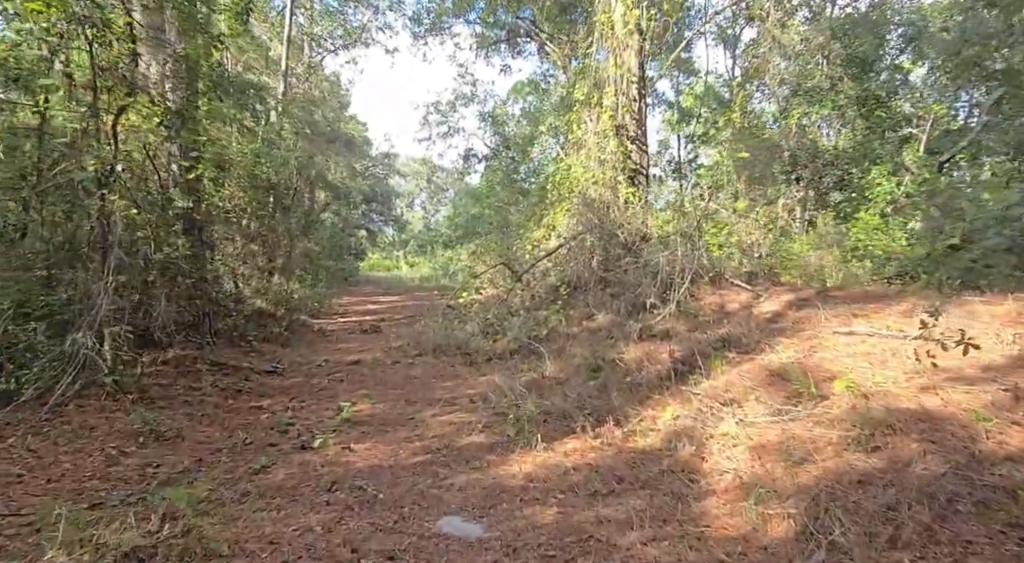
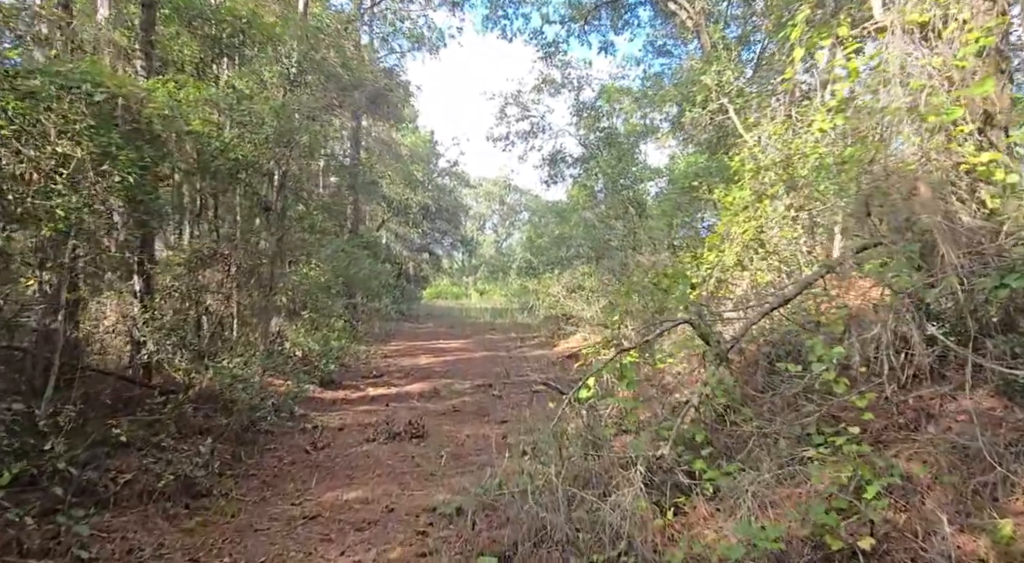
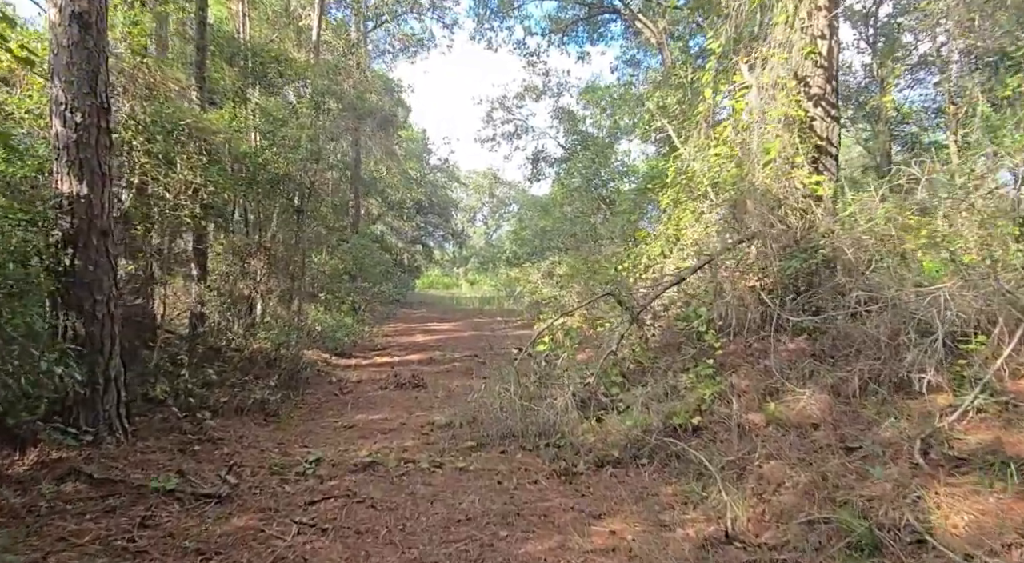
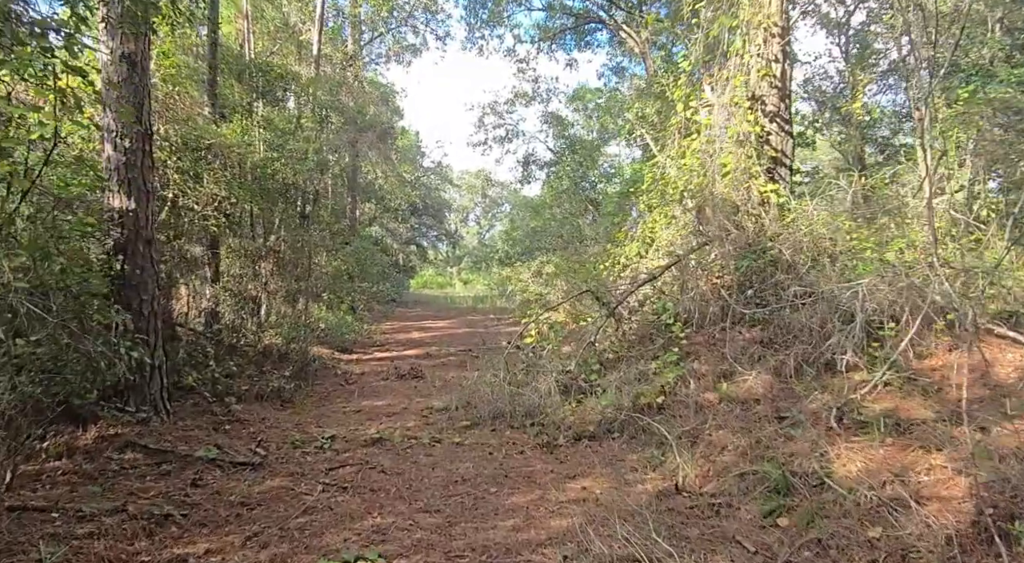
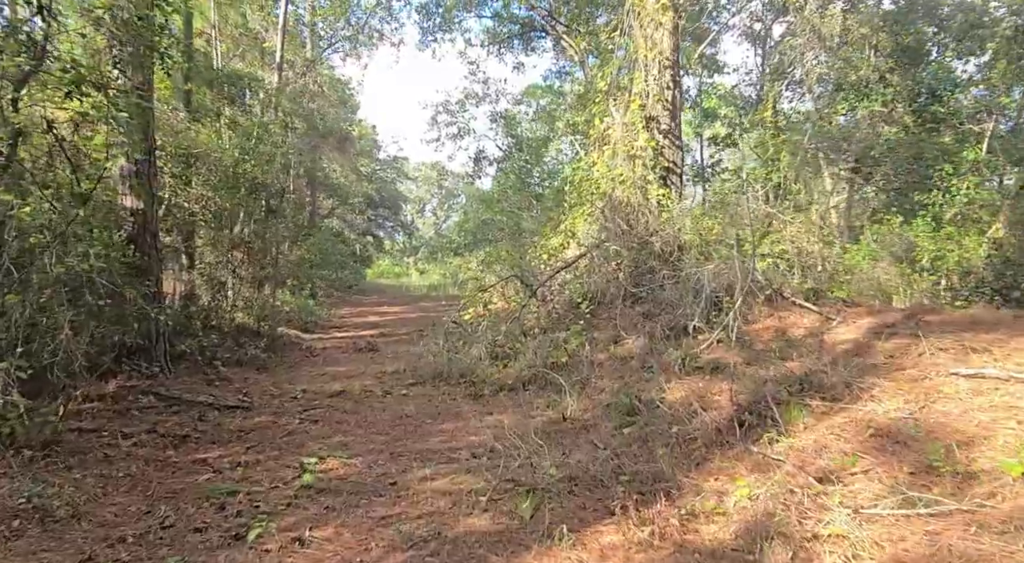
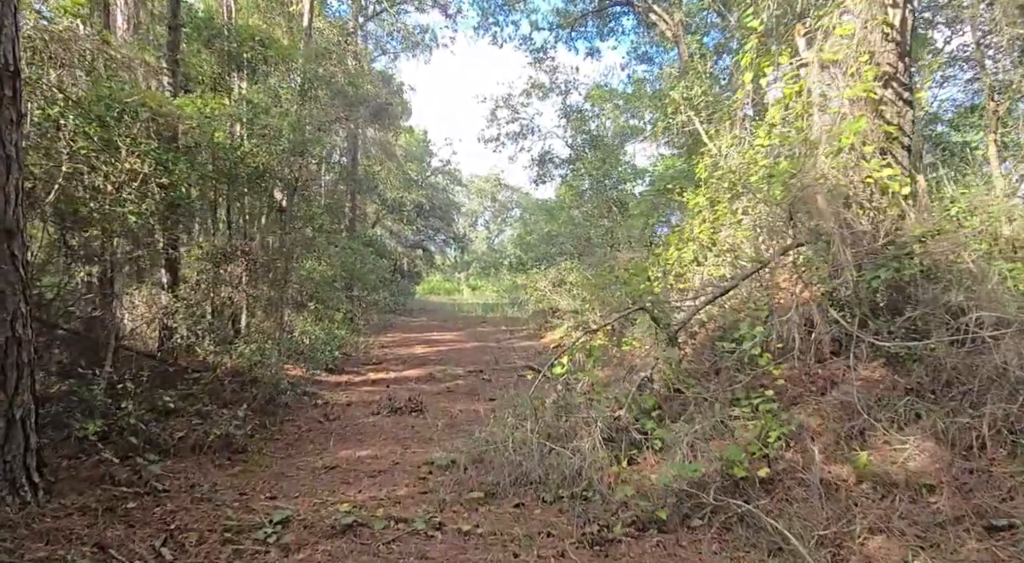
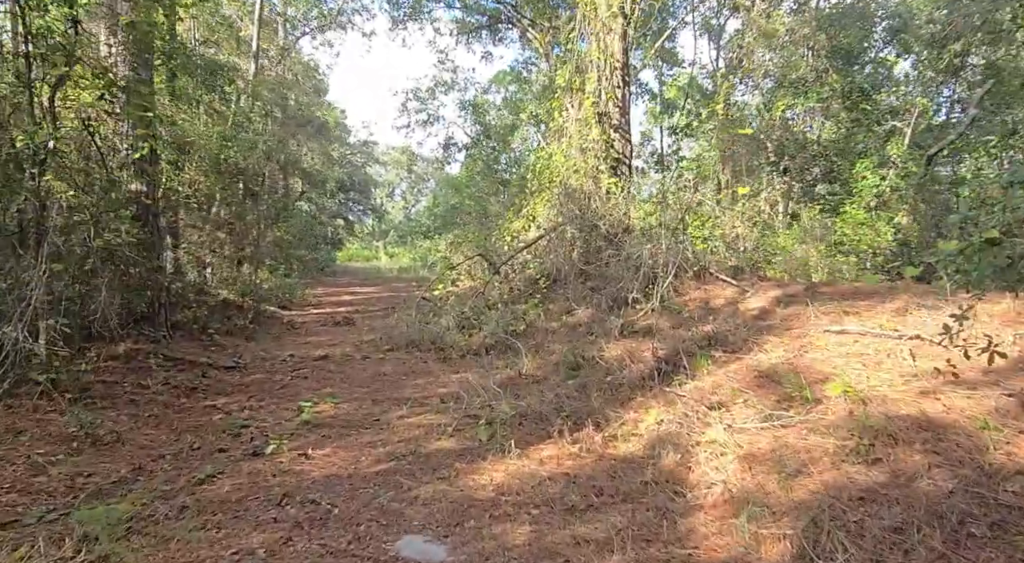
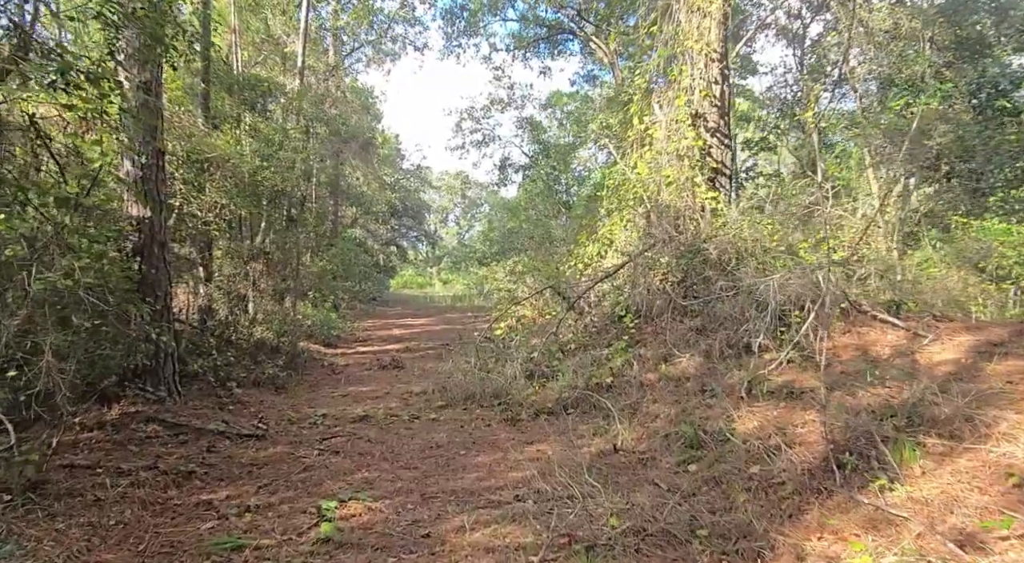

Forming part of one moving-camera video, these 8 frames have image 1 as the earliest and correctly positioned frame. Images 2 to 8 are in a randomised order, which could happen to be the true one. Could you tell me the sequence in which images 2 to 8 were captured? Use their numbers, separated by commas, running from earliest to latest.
7, 5, 8, 4, 3, 6, 2
